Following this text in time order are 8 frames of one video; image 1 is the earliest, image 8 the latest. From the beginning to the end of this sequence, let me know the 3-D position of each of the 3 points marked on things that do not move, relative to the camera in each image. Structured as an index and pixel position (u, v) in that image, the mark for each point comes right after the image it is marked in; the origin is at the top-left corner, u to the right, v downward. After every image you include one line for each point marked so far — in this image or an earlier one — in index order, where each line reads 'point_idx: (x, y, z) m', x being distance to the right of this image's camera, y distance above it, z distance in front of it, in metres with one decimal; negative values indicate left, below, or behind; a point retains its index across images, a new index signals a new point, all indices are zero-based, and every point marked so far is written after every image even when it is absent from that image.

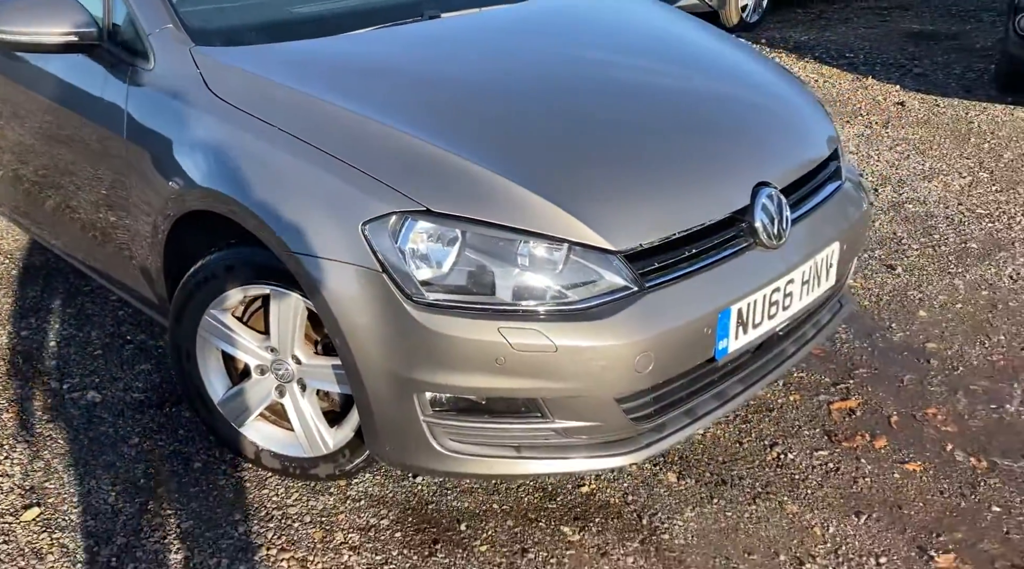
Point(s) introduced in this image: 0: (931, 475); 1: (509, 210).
0: (+1.1, -0.5, +2.3) m
1: (0.0, +0.2, +1.9) m
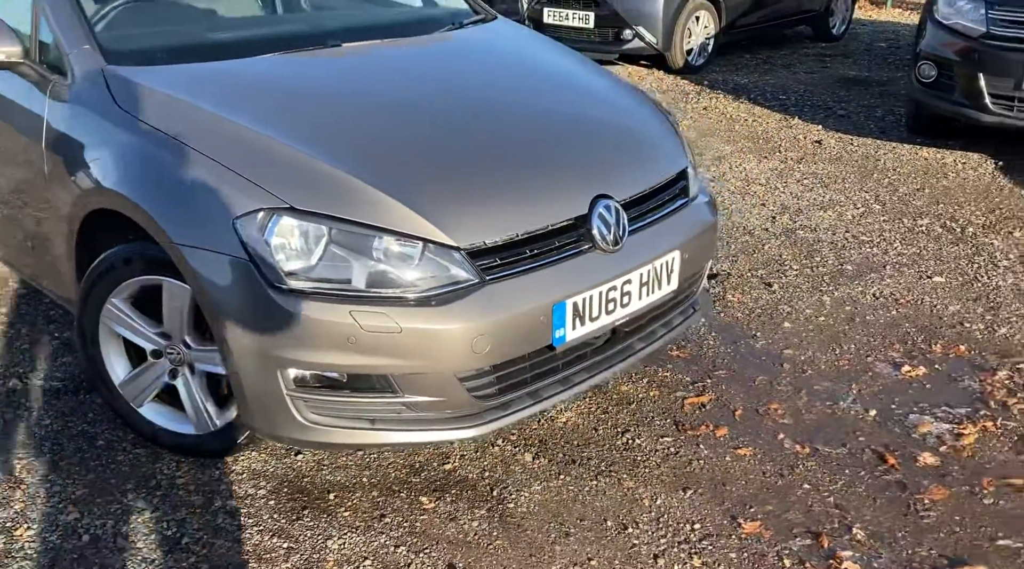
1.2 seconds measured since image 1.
0: (+0.7, -0.5, +2.6) m
1: (-0.3, +0.2, +2.1) m
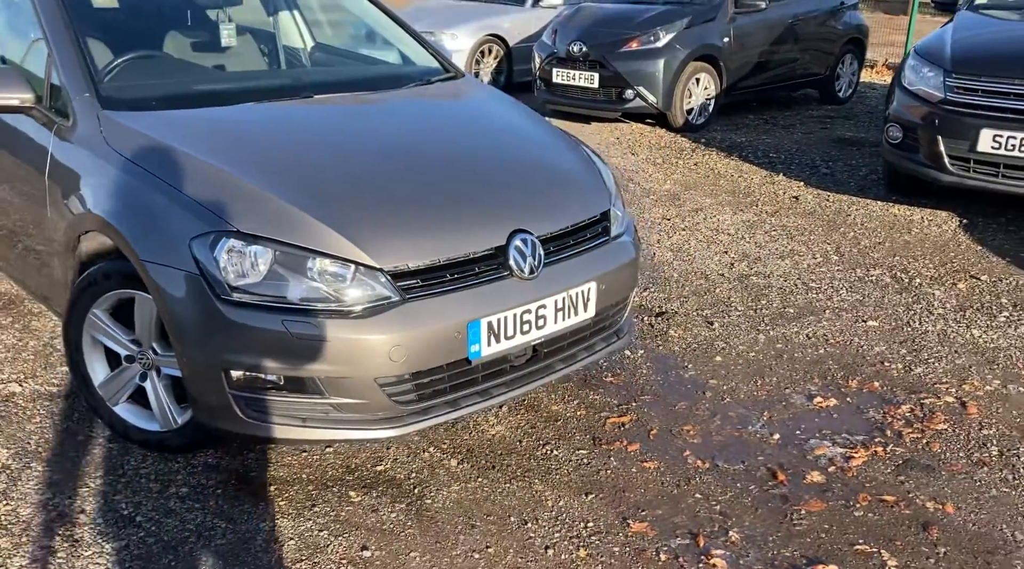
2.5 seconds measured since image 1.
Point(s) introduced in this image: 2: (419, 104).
0: (+0.5, -0.6, +2.8) m
1: (-0.6, +0.1, +2.5) m
2: (-0.3, +0.7, +3.4) m
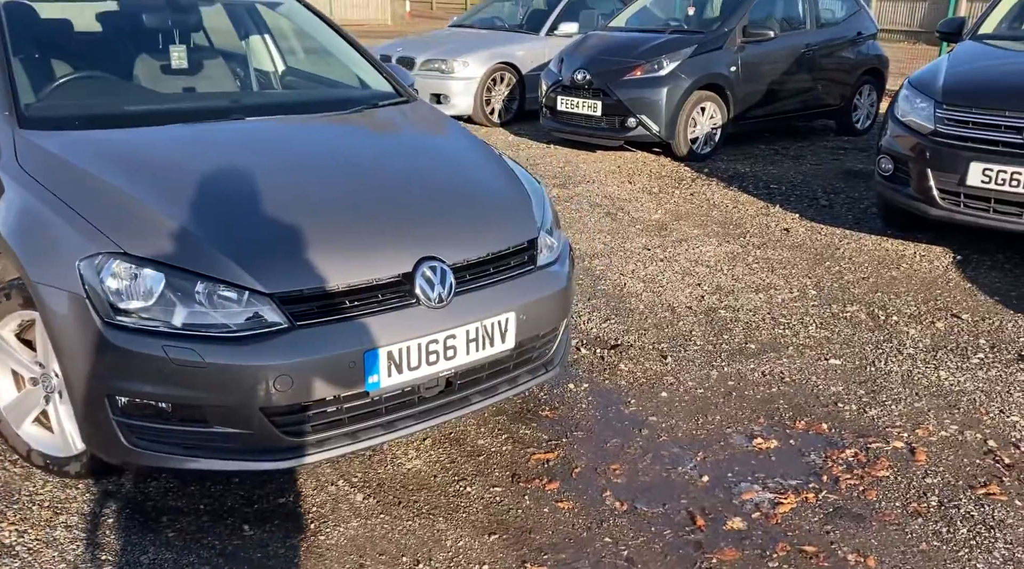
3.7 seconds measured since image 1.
0: (+0.2, -0.7, +2.7) m
1: (-0.9, +0.1, +2.4) m
2: (-0.6, +0.6, +3.4) m
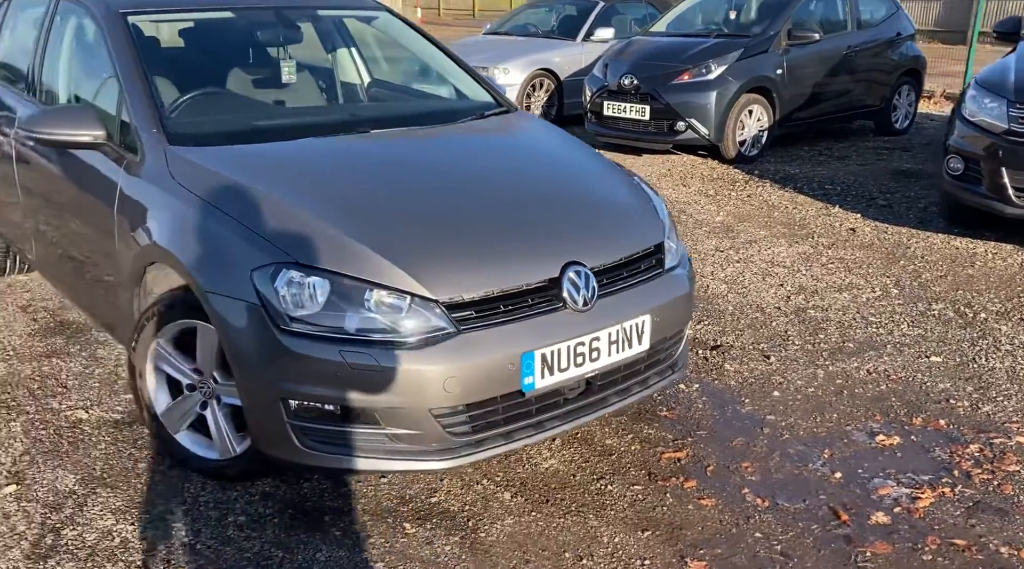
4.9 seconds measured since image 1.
0: (+0.6, -0.7, +2.8) m
1: (-0.4, +0.1, +2.5) m
2: (-0.1, +0.6, +3.5) m
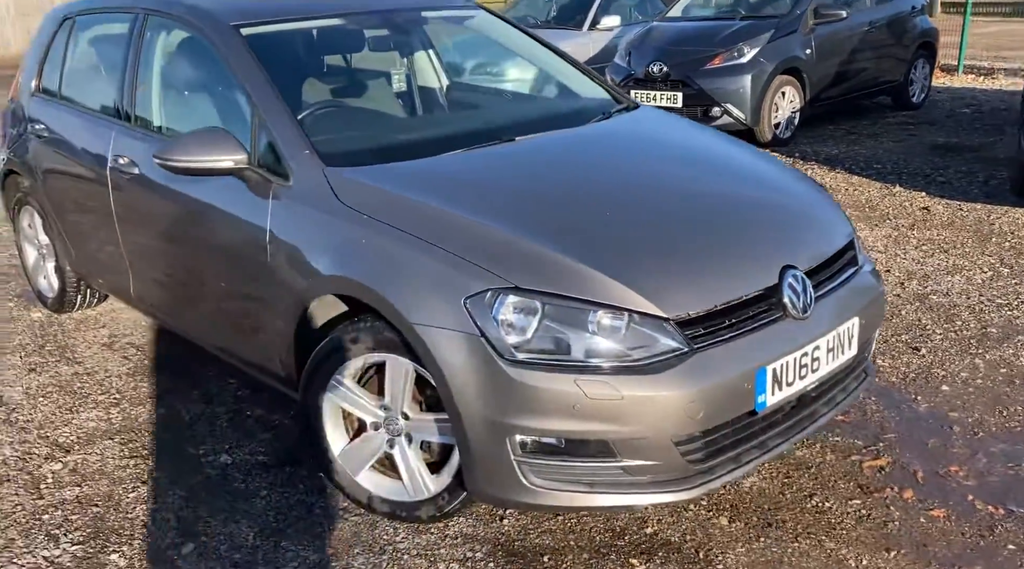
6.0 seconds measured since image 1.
0: (+1.3, -0.7, +2.6) m
1: (+0.2, 0.0, +2.3) m
2: (+0.4, +0.5, +3.2) m
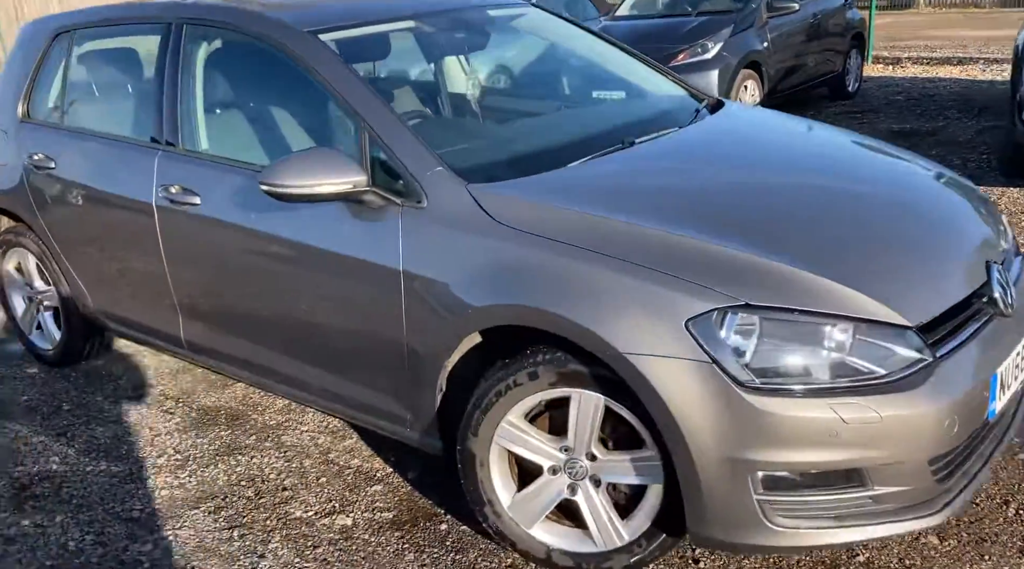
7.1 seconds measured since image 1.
0: (+1.8, -0.6, +2.5) m
1: (+0.7, 0.0, +2.1) m
2: (+0.8, +0.5, +3.0) m
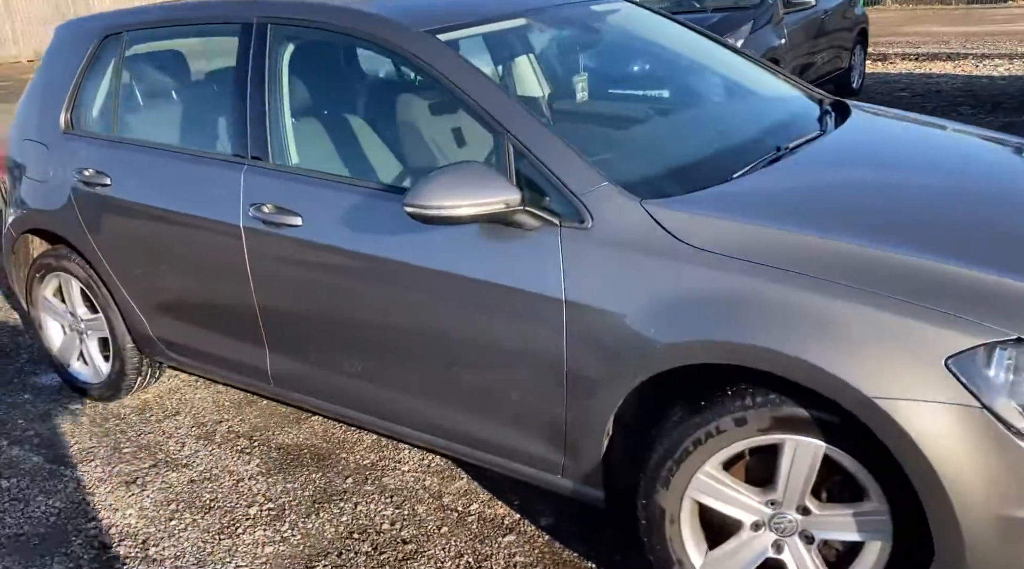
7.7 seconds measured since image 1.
0: (+2.2, -0.7, +2.3) m
1: (+1.1, -0.1, +1.8) m
2: (+1.2, +0.4, +2.8) m
